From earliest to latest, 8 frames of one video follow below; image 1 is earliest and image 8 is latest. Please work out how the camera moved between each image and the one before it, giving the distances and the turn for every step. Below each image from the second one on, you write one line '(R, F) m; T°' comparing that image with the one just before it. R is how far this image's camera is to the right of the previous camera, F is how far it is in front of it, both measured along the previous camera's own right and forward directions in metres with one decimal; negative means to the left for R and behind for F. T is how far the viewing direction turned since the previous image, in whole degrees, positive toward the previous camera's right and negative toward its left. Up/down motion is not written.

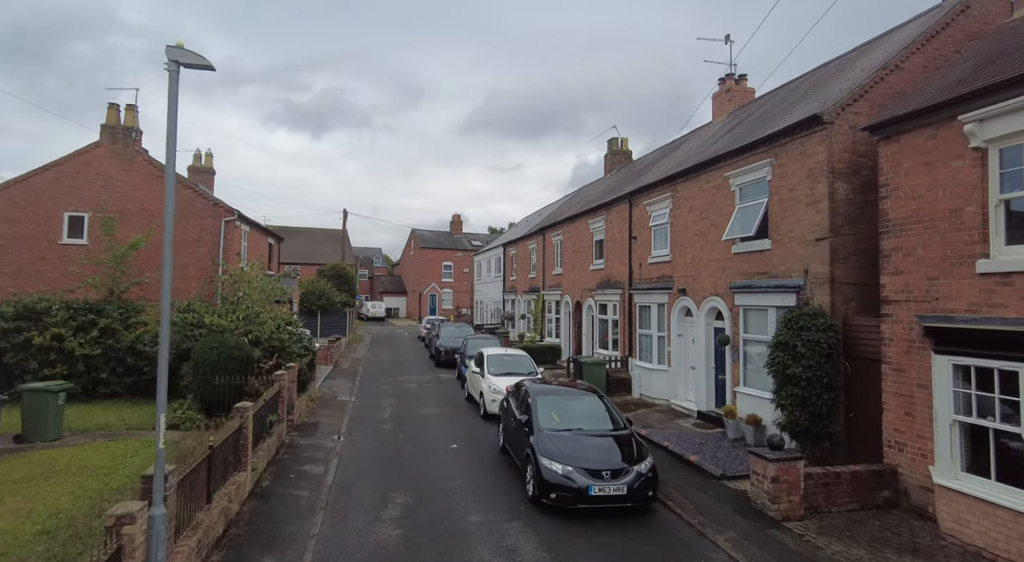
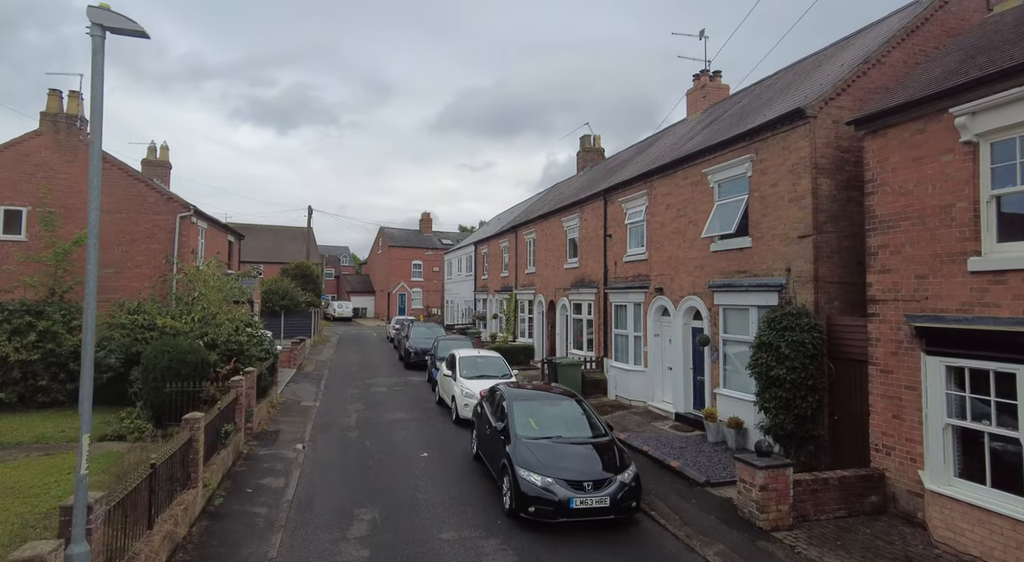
(-0.1, +0.5) m; +3°
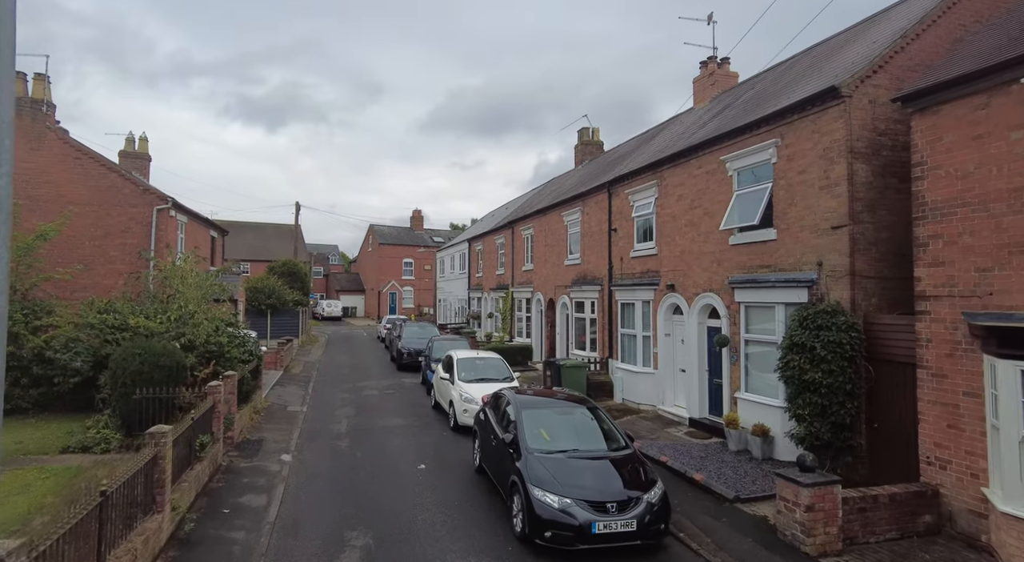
(-0.2, +0.8) m; +1°
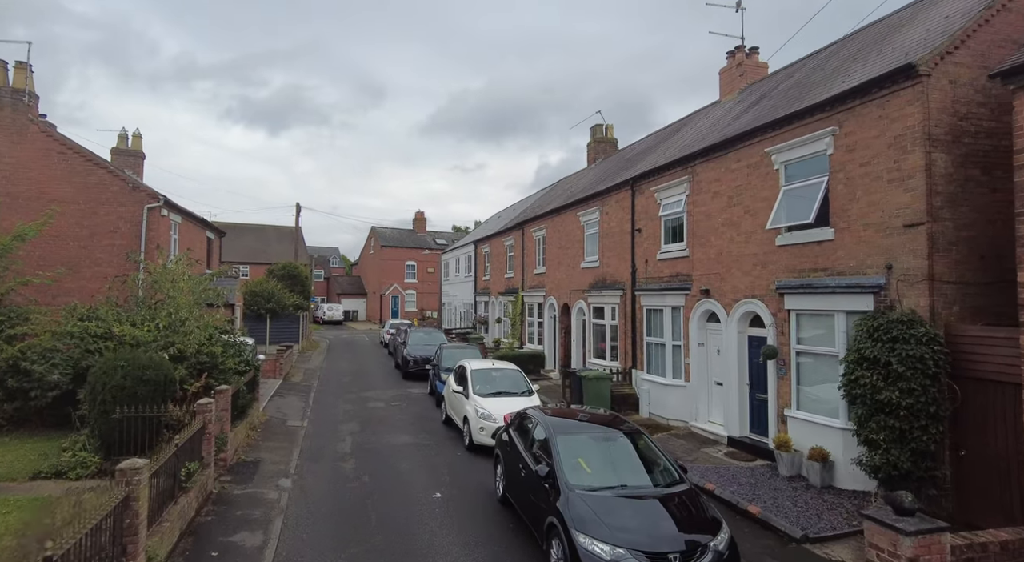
(-0.4, +1.0) m; 0°
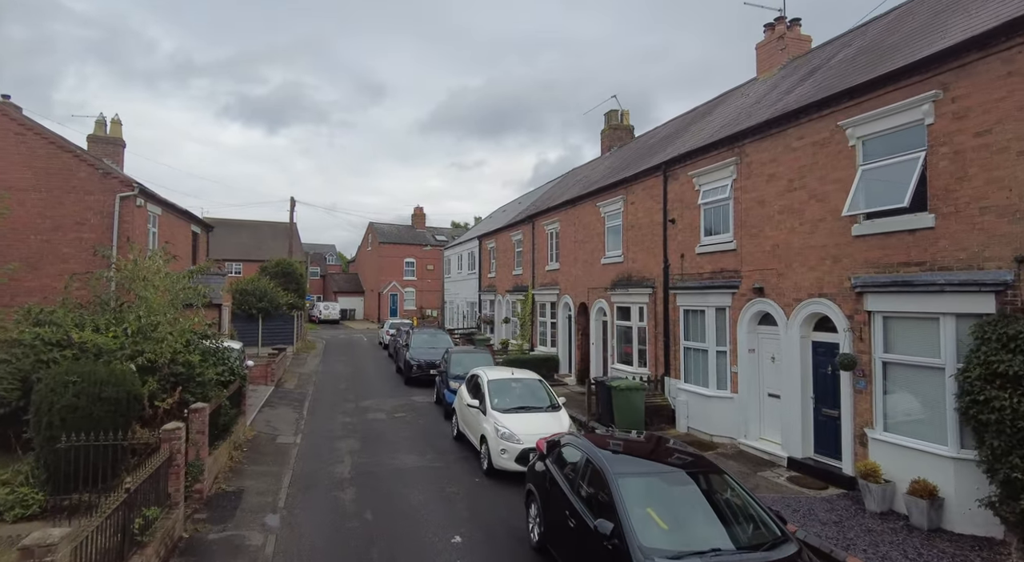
(-0.4, +1.4) m; 0°
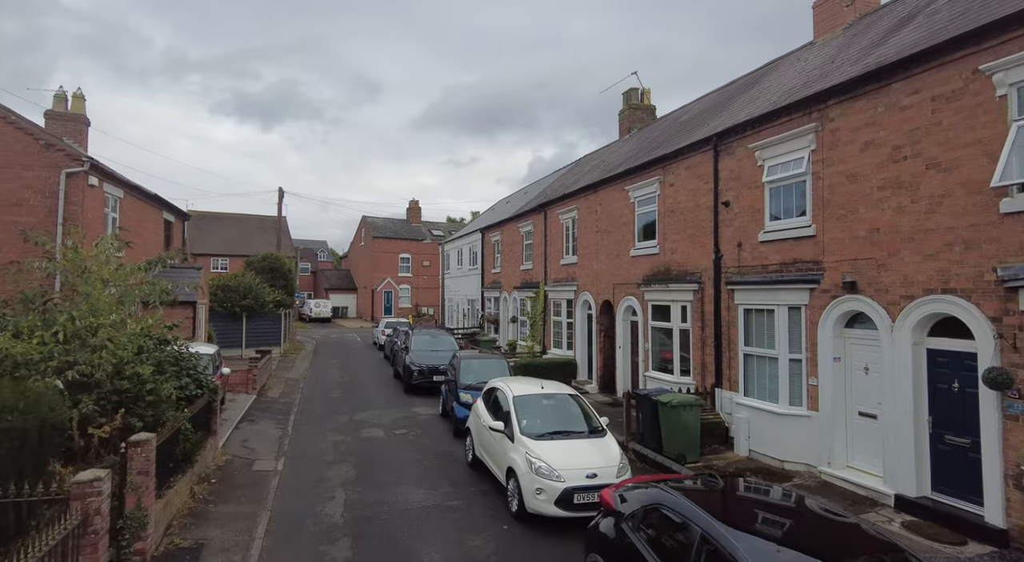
(-0.6, +1.9) m; +1°
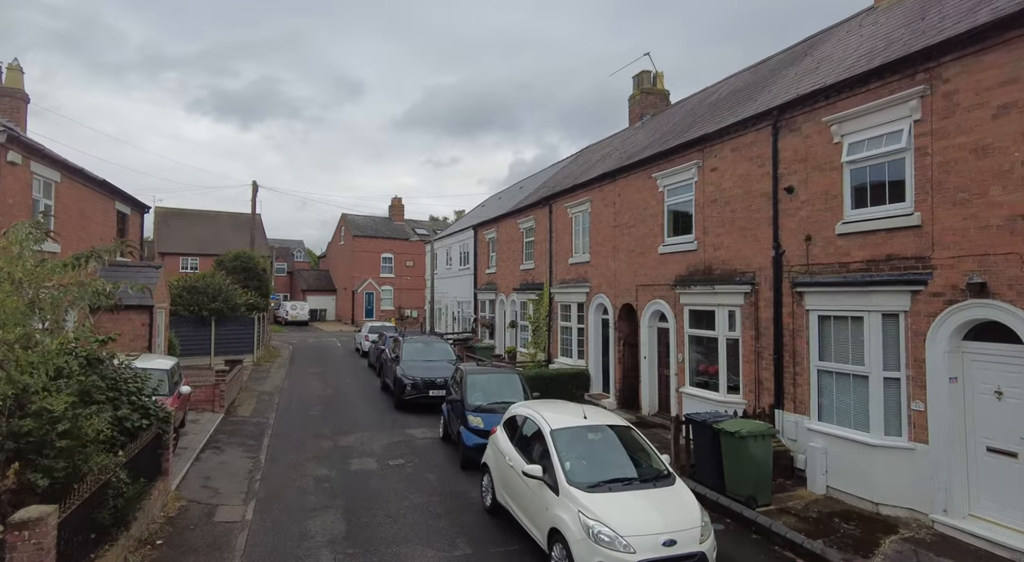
(-0.7, +1.8) m; +2°
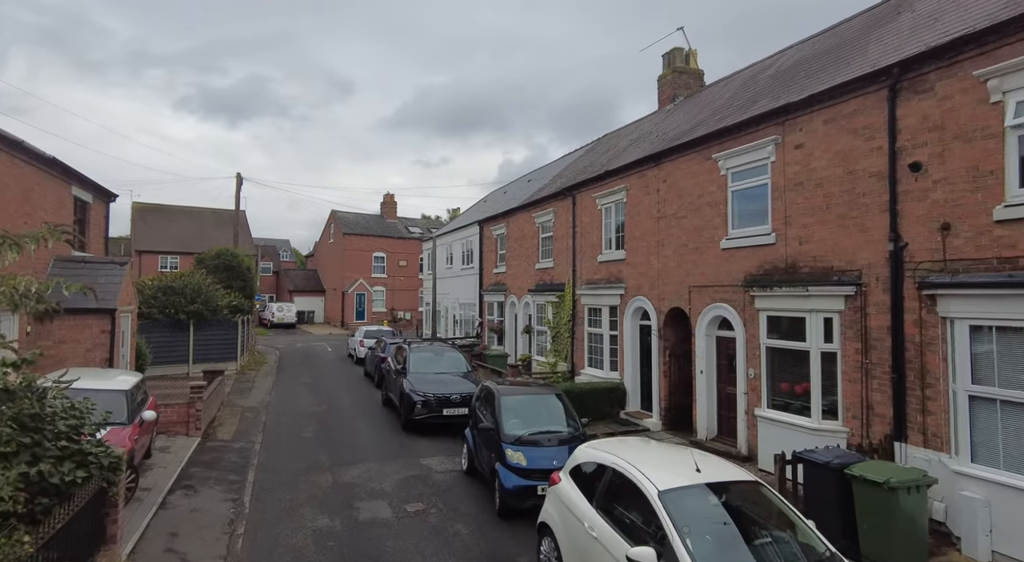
(-0.8, +1.9) m; +1°
